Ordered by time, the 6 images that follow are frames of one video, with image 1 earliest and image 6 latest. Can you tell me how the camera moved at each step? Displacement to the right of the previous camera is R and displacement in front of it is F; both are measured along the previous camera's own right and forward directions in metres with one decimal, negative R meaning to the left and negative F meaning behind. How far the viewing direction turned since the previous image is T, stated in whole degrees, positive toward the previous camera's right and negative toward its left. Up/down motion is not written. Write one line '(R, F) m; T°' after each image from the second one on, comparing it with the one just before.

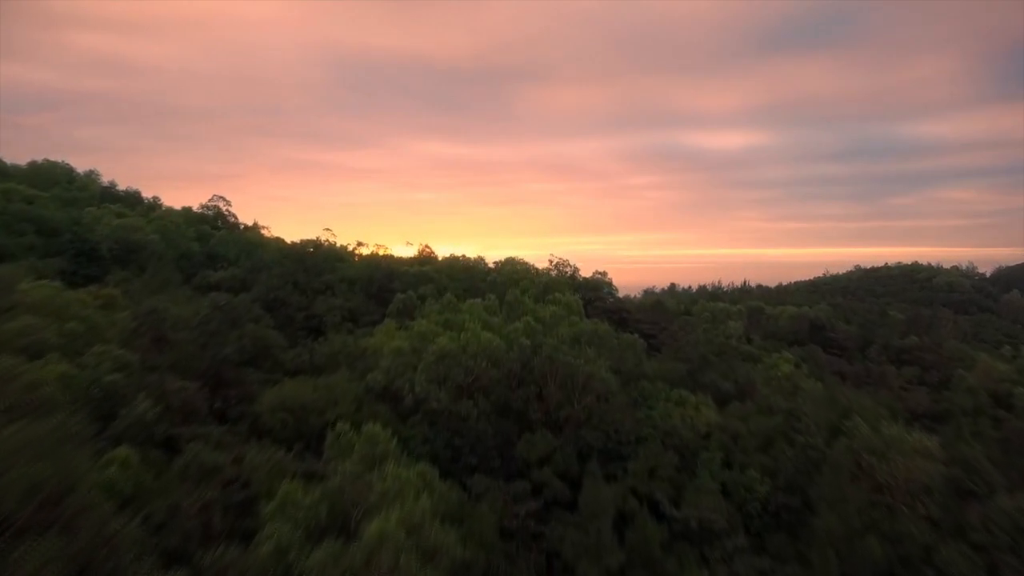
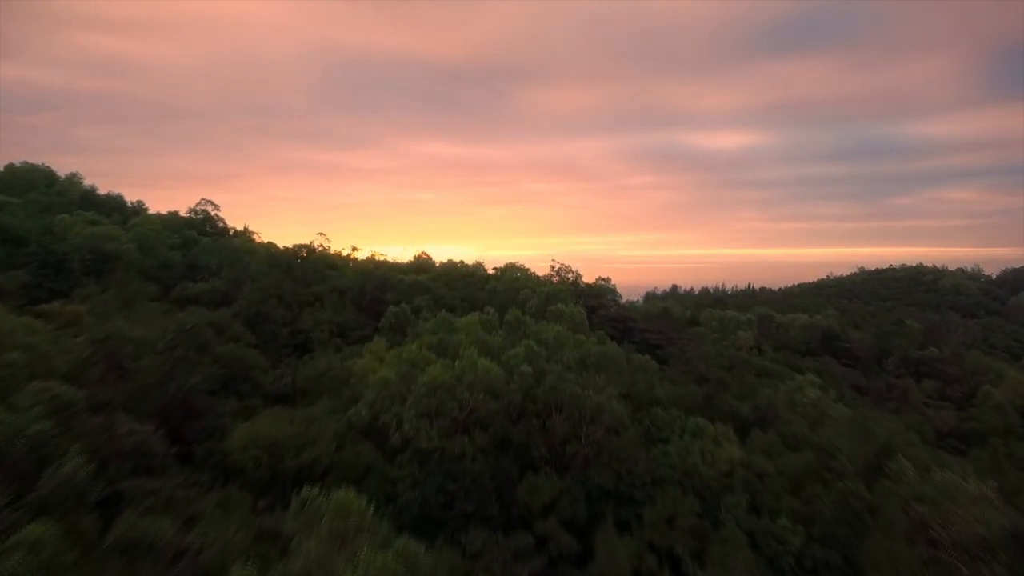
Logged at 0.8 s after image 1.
(0.0, +1.4) m; 0°
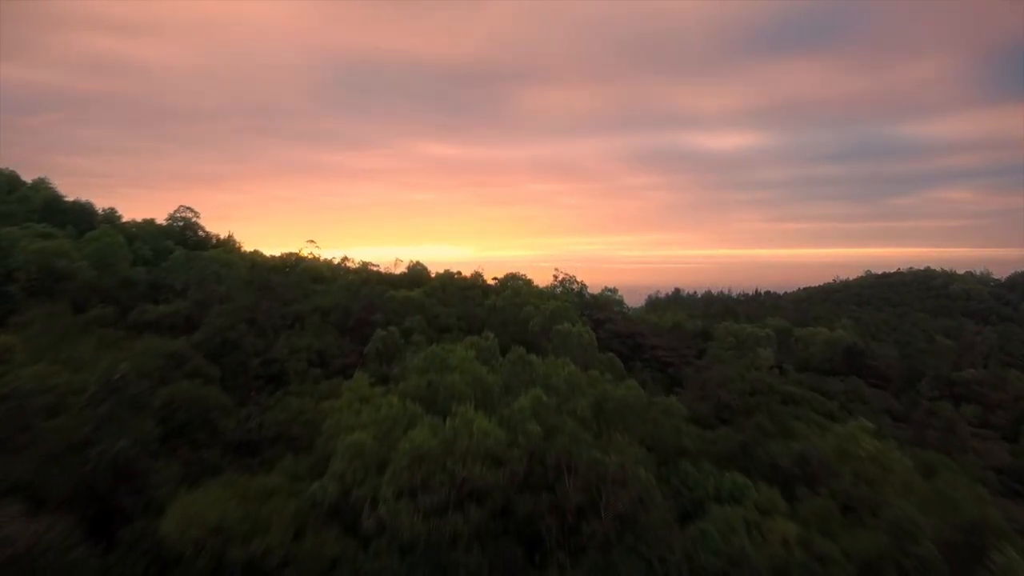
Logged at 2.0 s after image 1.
(0.0, +2.2) m; 0°
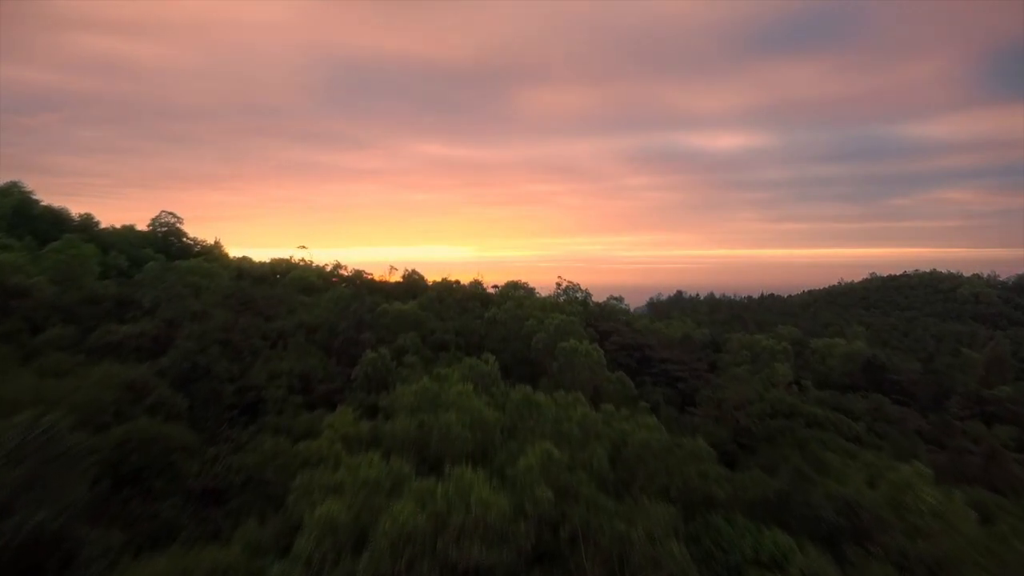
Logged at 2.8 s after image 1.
(-0.1, +1.7) m; 0°
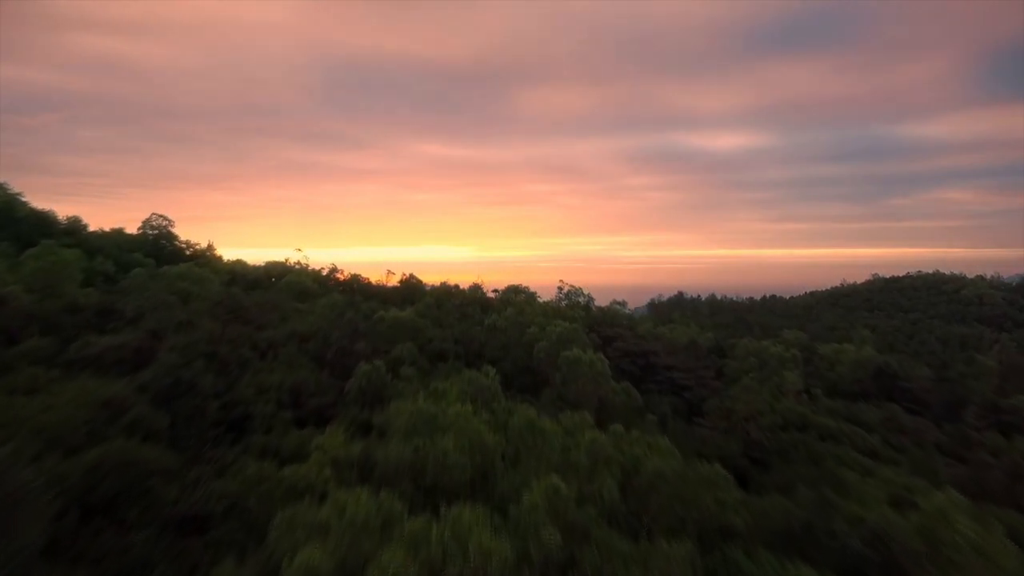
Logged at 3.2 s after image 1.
(0.0, +0.8) m; 0°
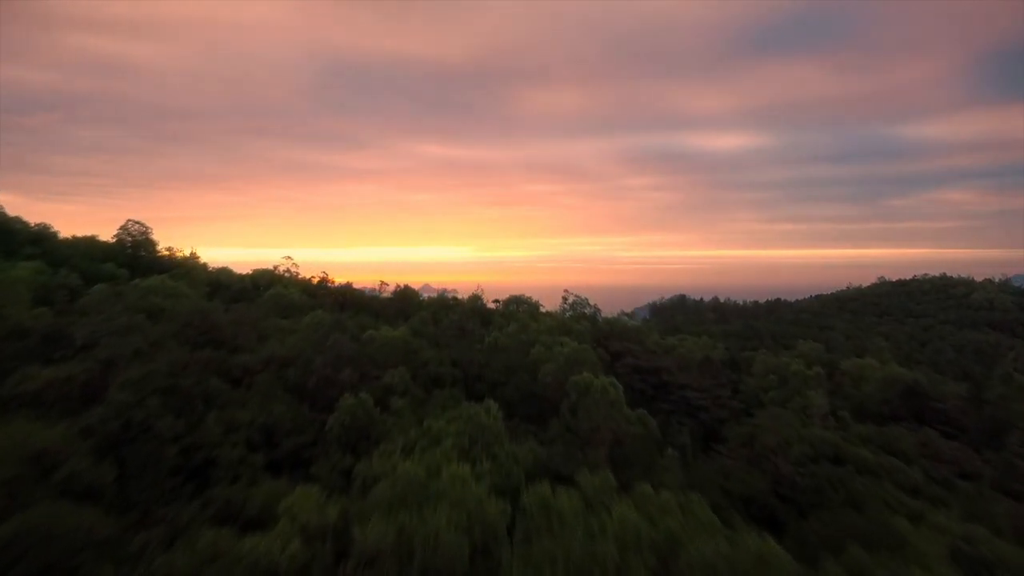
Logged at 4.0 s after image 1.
(-0.1, +1.9) m; 0°
